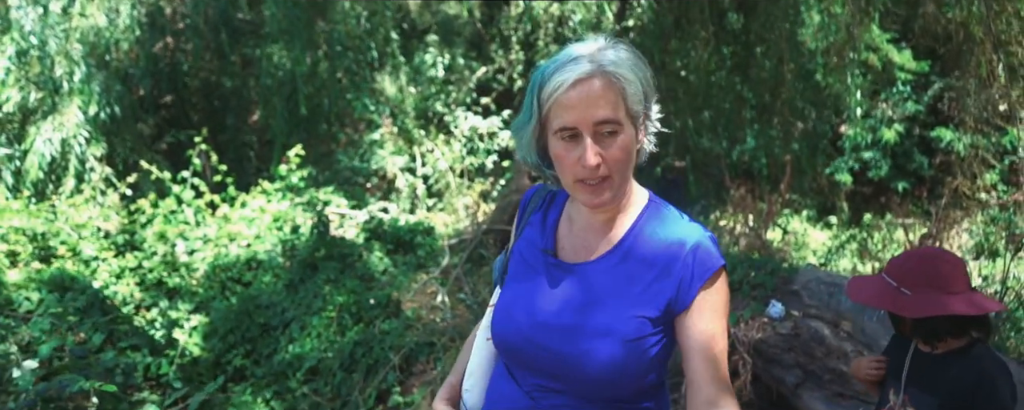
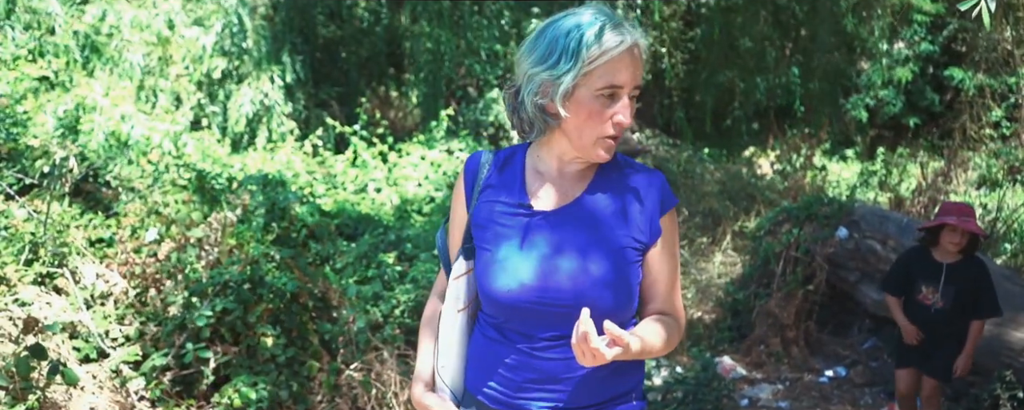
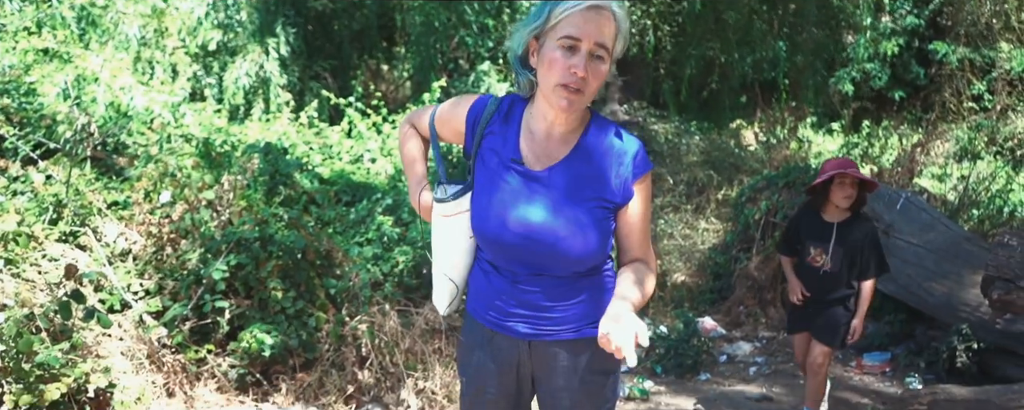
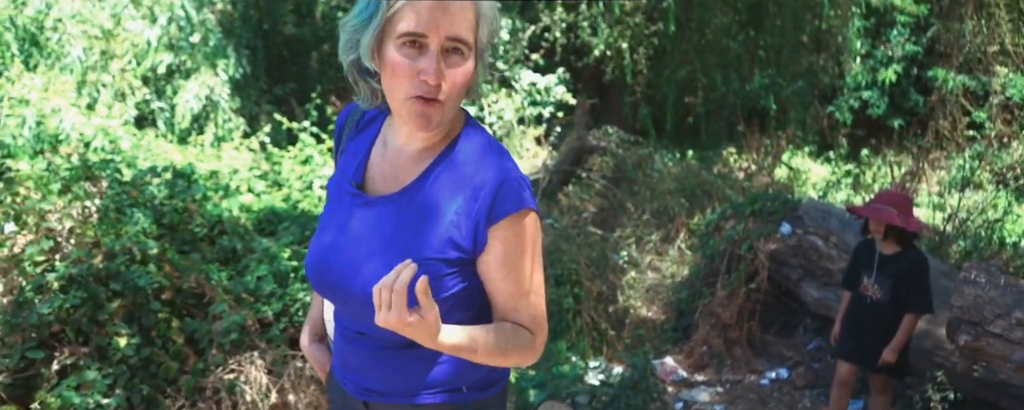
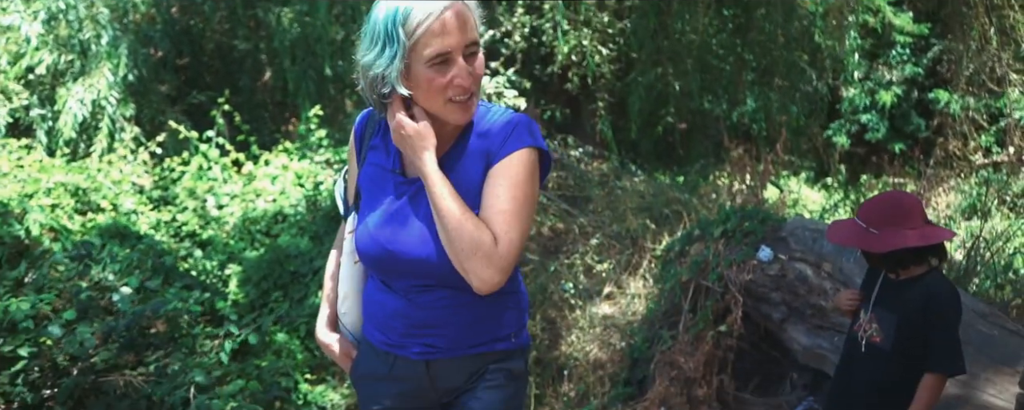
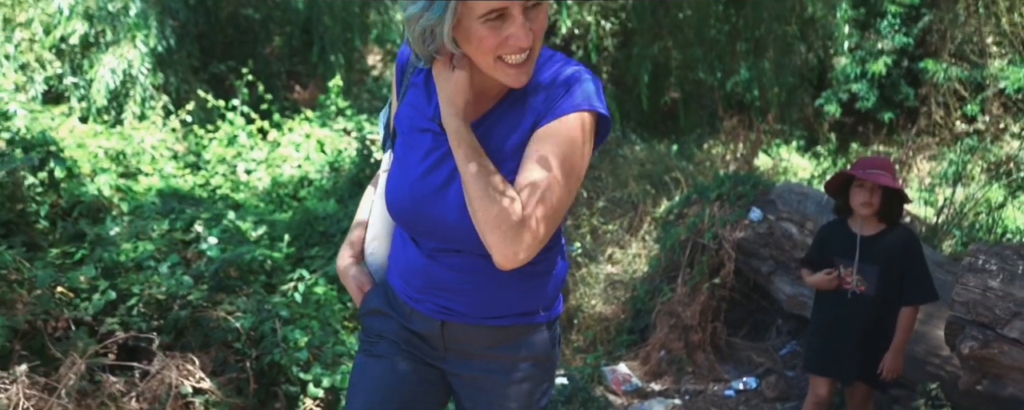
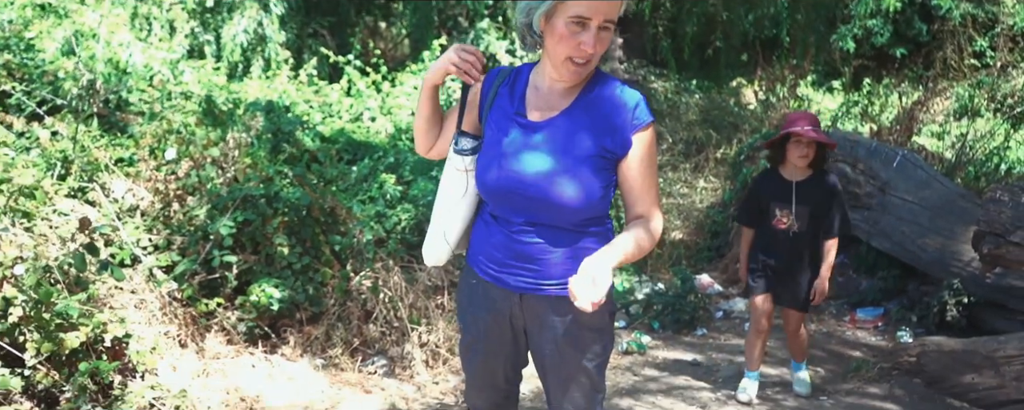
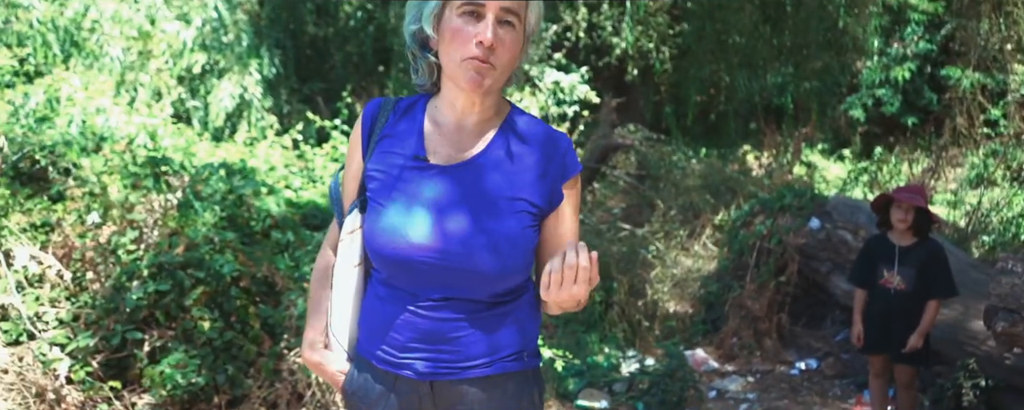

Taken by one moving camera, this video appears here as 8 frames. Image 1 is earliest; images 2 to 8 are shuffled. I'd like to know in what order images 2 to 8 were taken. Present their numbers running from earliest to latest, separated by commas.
5, 6, 4, 8, 2, 3, 7
